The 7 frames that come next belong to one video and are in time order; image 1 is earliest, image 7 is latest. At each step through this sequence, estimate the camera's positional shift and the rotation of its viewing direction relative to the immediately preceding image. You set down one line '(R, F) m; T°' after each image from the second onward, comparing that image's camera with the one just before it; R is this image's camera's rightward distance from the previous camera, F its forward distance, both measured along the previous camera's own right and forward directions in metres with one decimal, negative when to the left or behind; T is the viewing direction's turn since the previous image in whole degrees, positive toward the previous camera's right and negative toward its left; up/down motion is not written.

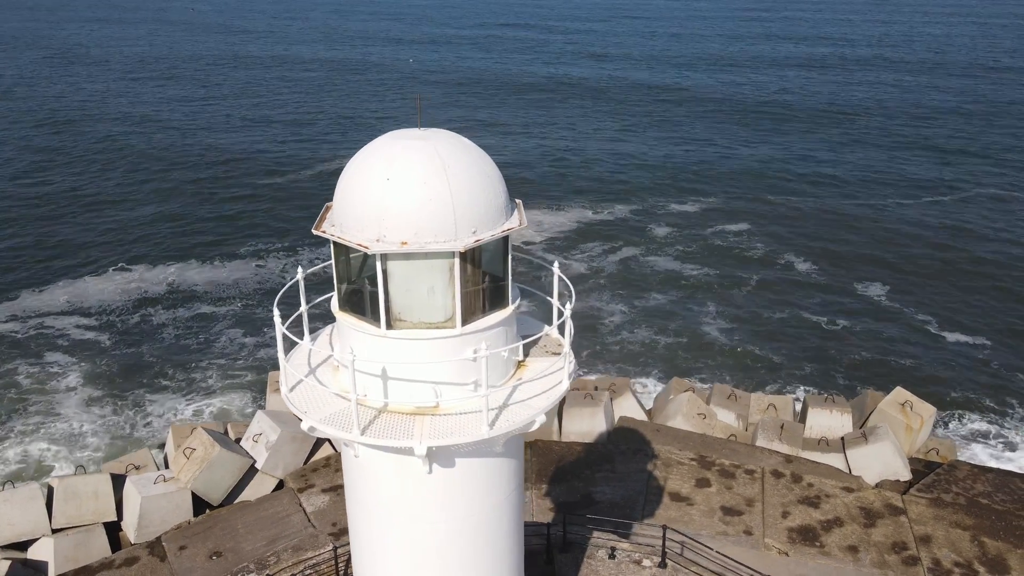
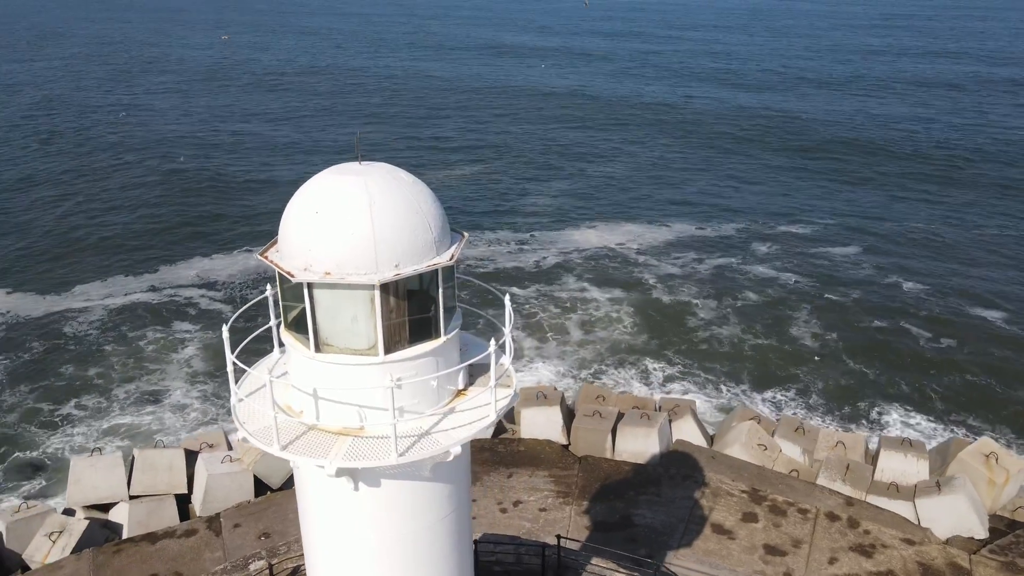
(+1.3, 0.0) m; -9°
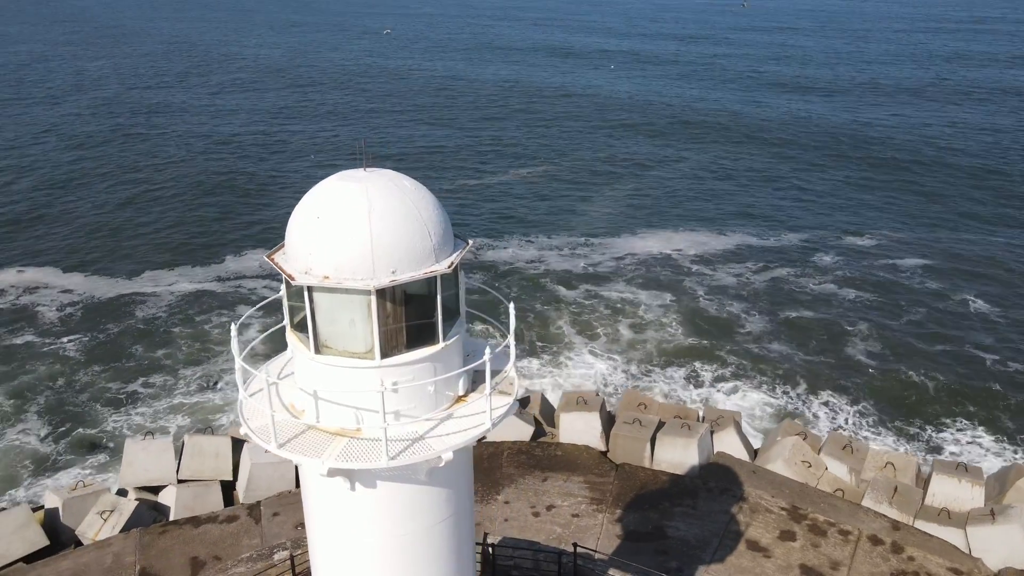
(+0.4, 0.0) m; -5°
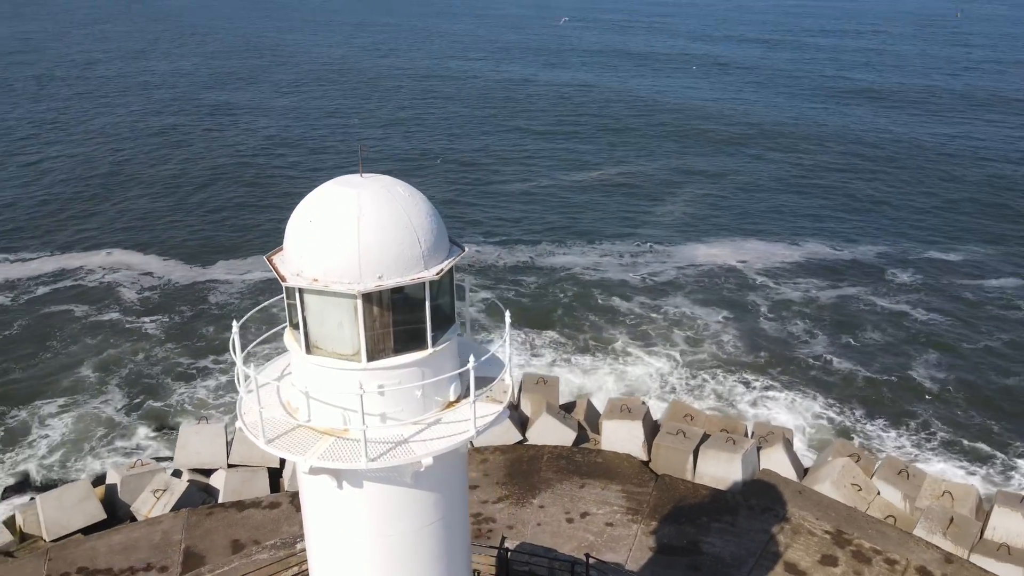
(+0.6, 0.0) m; -5°
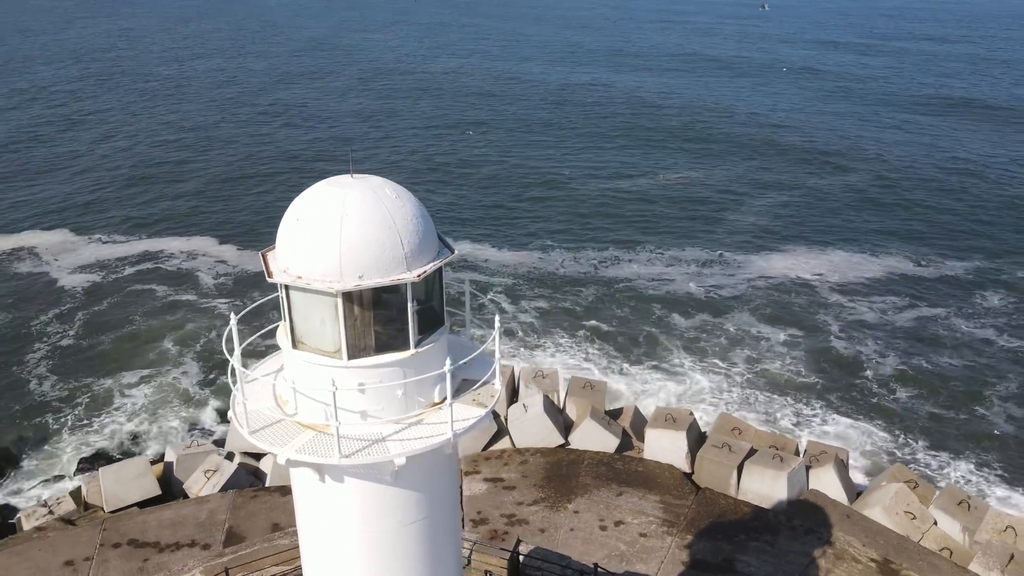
(+0.7, +0.1) m; -6°
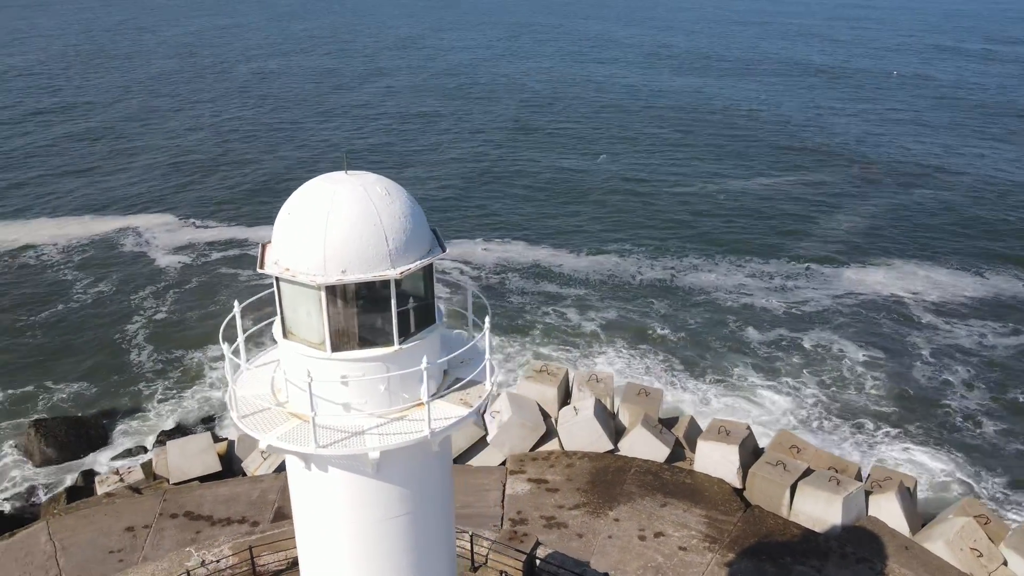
(+0.7, +0.1) m; -7°
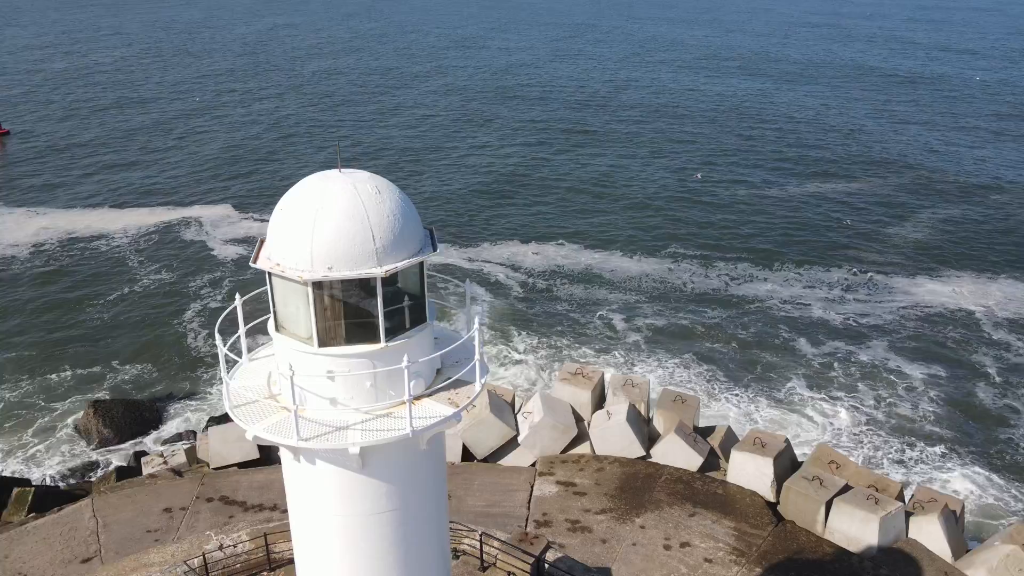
(+0.5, 0.0) m; -4°
